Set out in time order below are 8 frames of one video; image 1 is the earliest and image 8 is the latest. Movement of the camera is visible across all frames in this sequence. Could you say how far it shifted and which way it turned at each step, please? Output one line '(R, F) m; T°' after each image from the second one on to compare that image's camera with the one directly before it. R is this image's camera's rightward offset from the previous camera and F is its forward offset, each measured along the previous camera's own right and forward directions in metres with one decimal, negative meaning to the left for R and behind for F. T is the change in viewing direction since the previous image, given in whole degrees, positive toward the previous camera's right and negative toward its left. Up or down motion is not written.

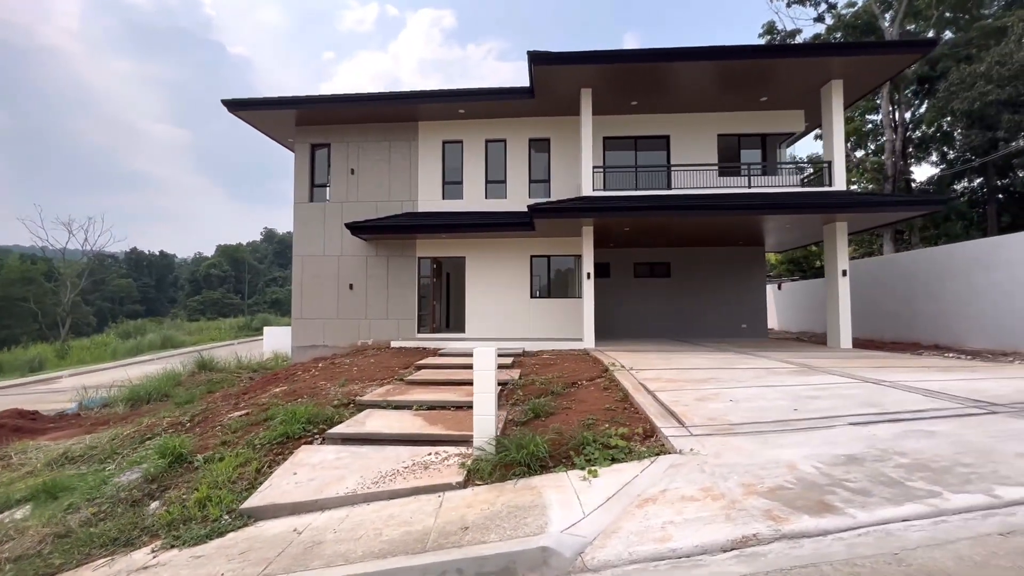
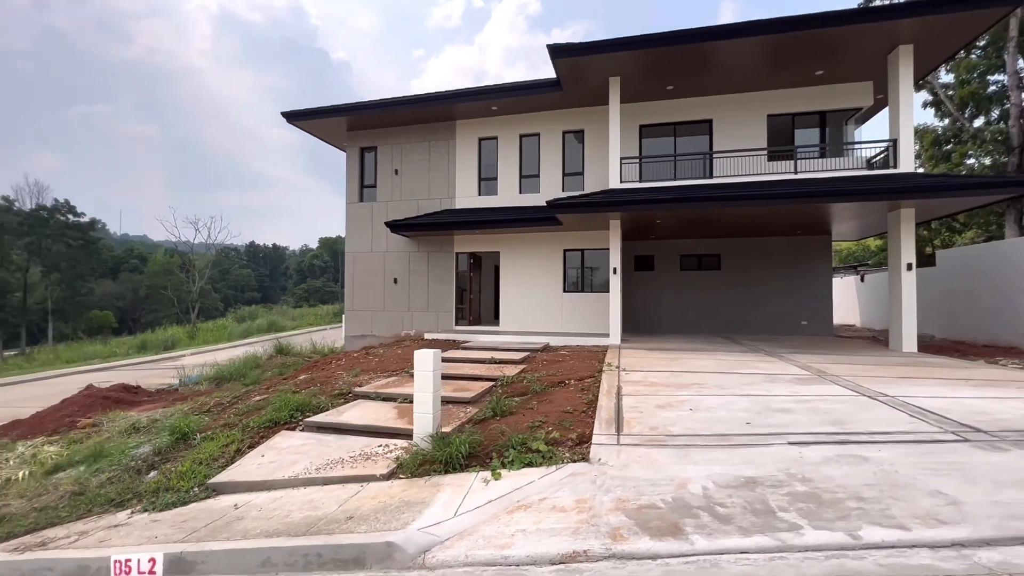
(+1.5, 0.0) m; -10°
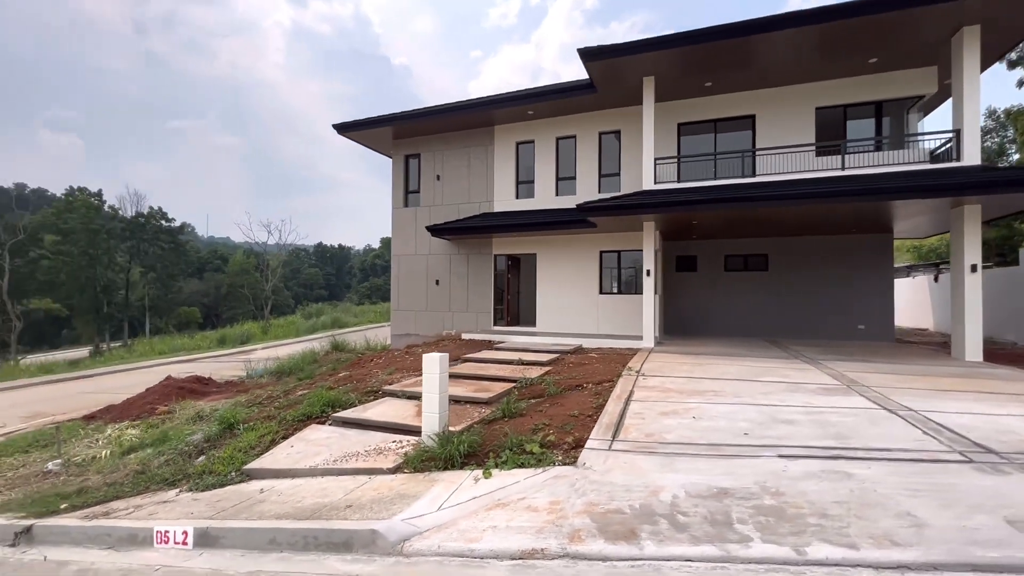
(+0.6, -0.2) m; -7°
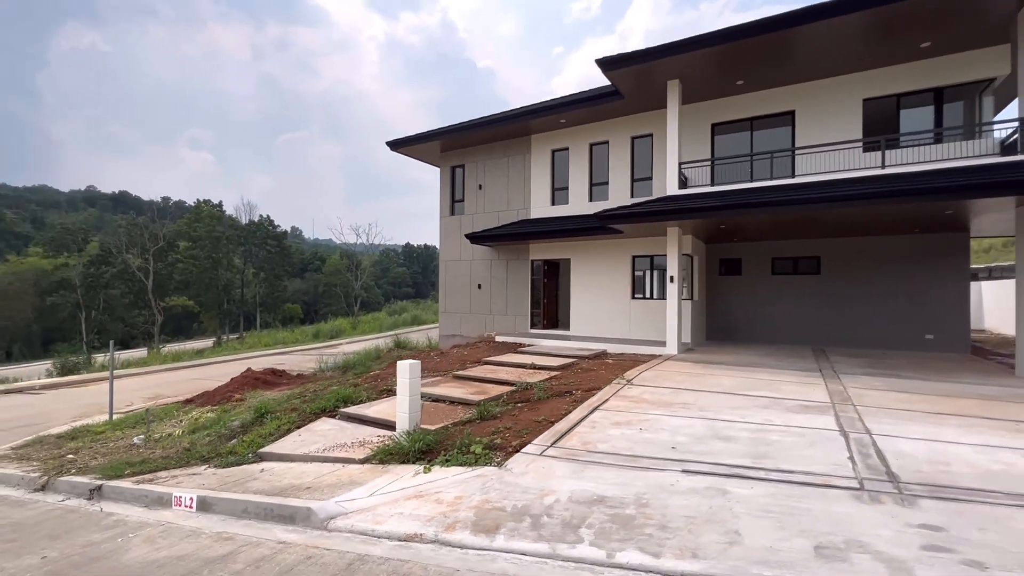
(+1.5, -0.4) m; -10°
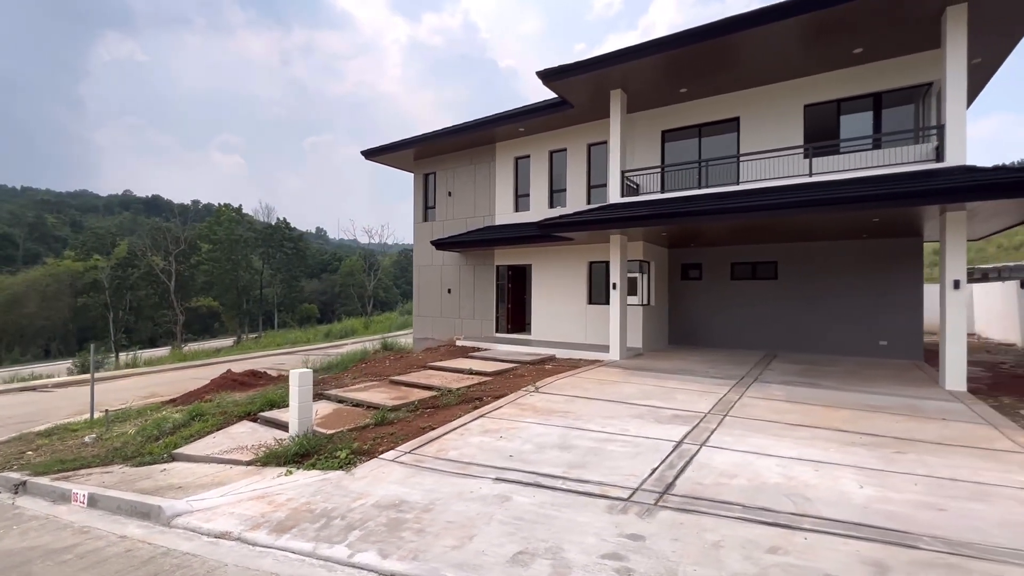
(+1.8, -0.3) m; -3°
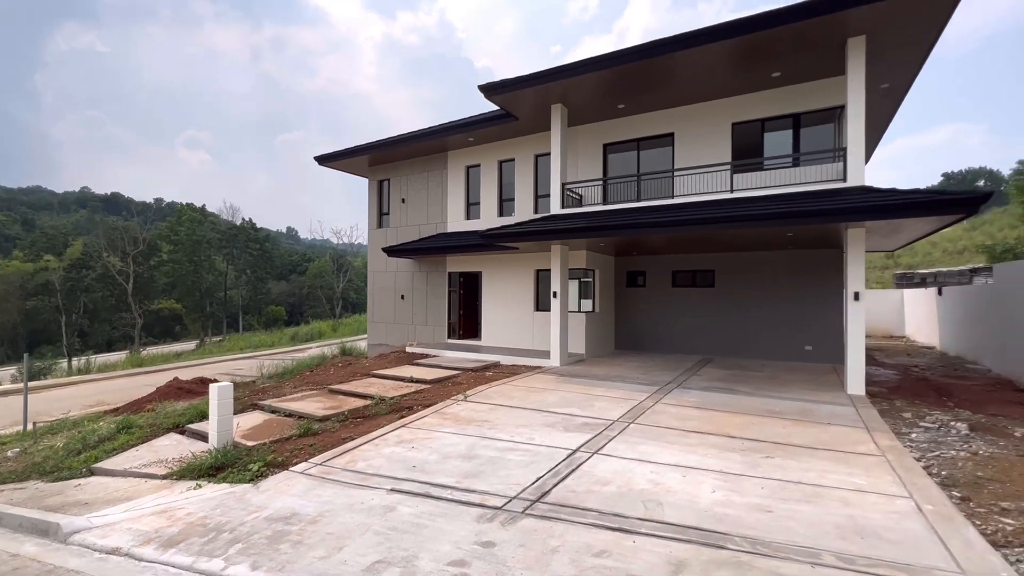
(+0.8, -0.3) m; +3°
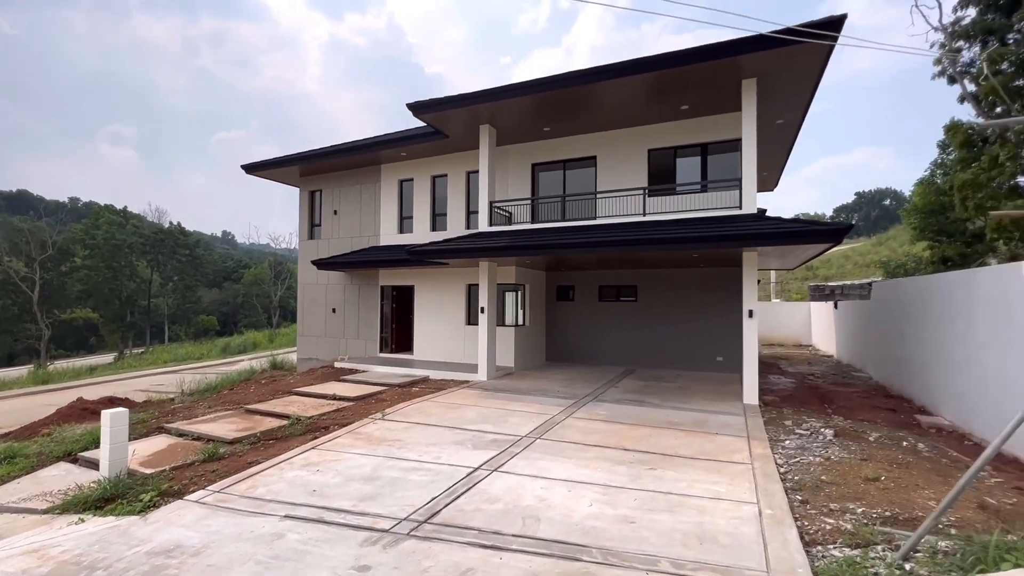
(+0.5, -0.3) m; +6°
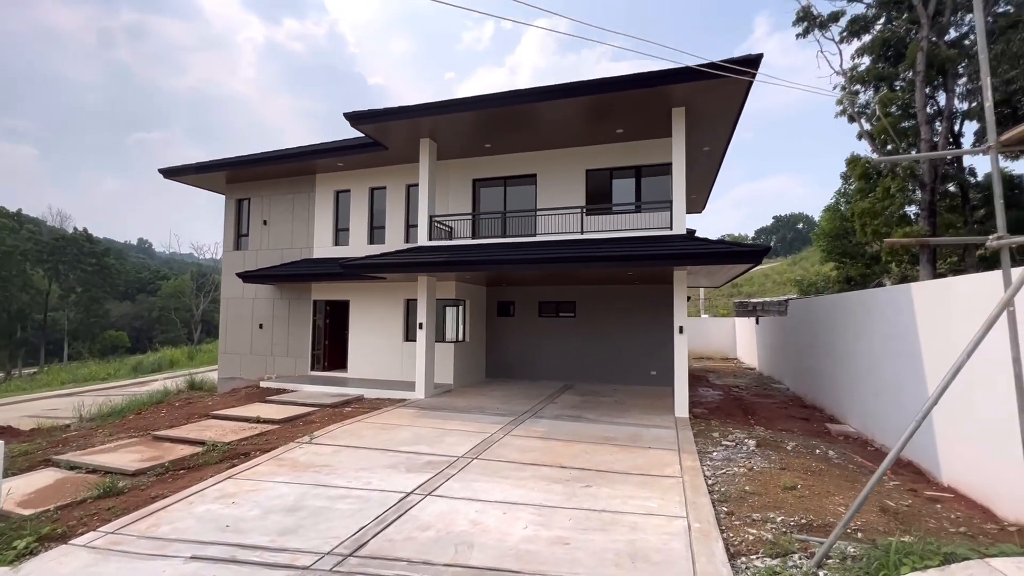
(+0.1, +0.1) m; +7°
